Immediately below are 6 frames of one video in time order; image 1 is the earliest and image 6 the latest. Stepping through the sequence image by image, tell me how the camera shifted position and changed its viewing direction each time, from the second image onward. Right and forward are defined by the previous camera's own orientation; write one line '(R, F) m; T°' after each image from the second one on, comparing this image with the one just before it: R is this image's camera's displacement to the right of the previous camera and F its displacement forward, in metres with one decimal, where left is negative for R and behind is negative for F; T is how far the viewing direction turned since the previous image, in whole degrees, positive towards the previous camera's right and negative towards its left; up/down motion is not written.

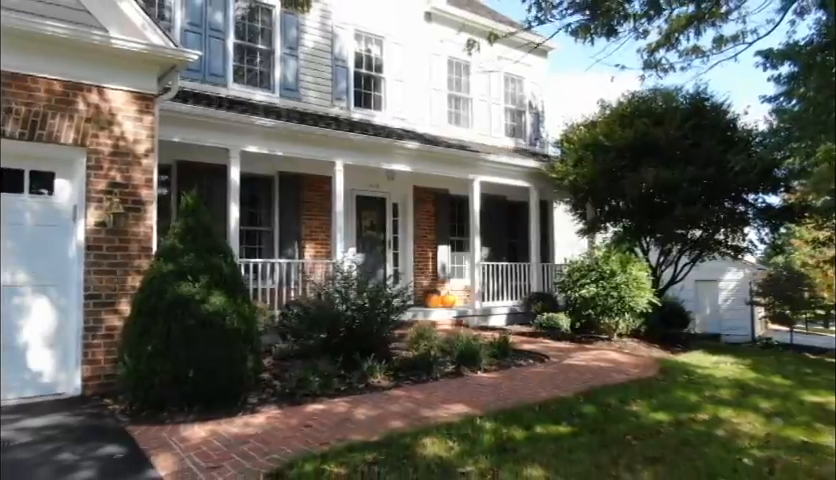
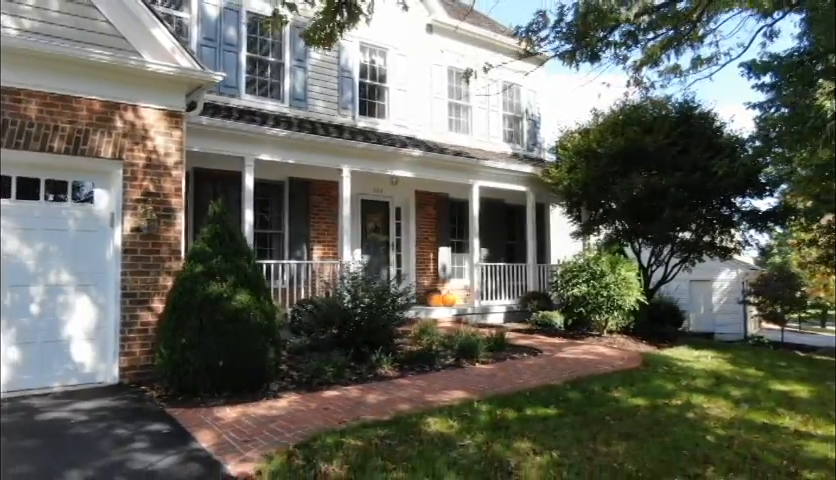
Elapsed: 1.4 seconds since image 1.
(0.0, -0.6) m; 0°
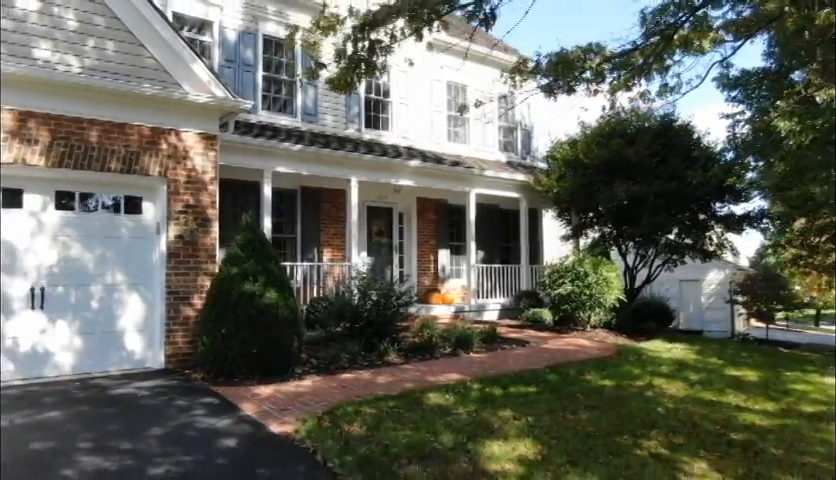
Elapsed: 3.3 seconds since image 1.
(0.0, -1.1) m; 0°
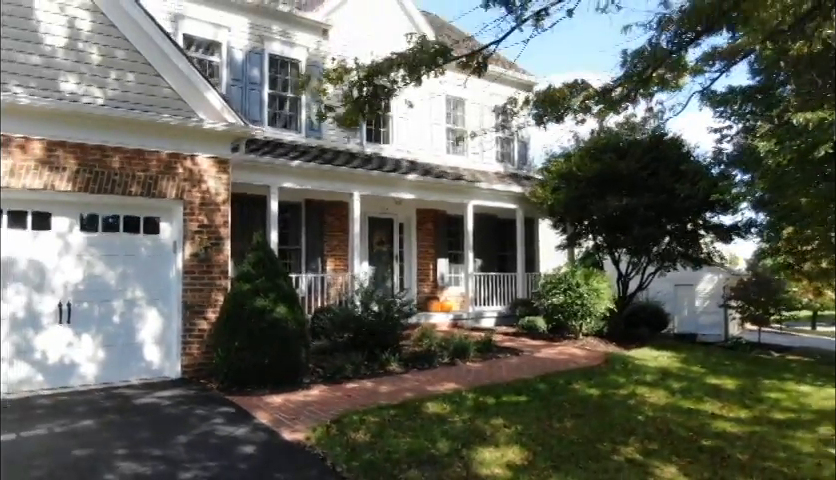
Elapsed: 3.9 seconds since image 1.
(0.0, -0.5) m; 0°
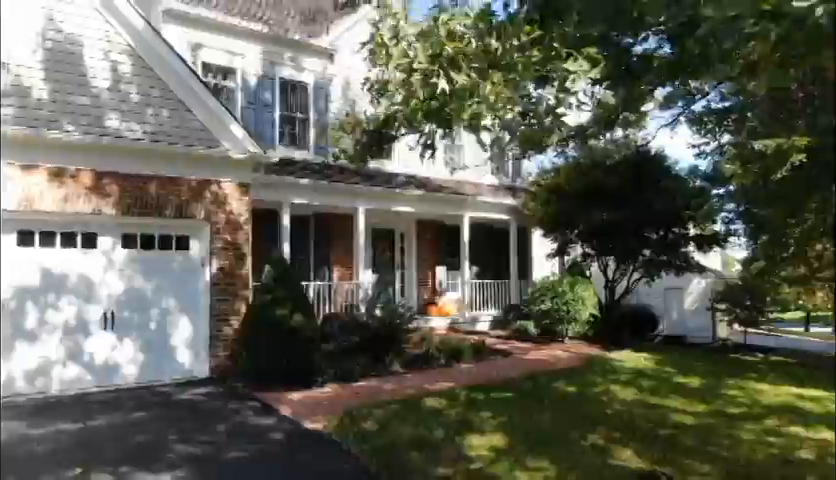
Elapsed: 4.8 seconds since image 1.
(0.0, -1.1) m; 0°
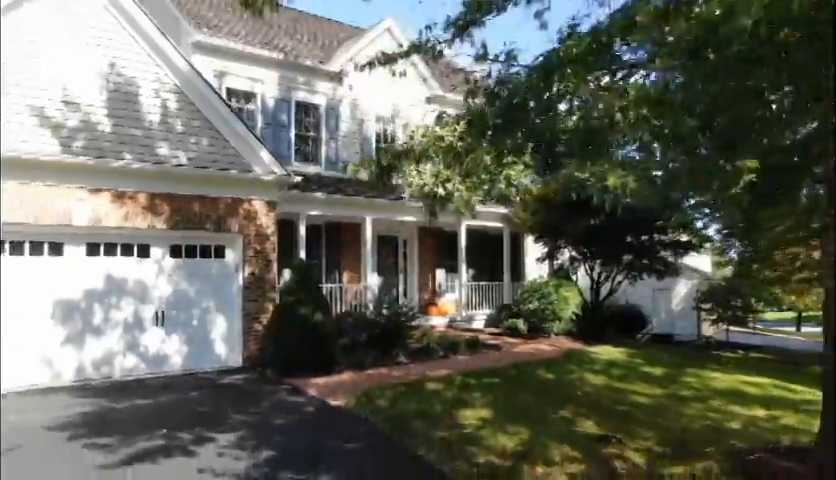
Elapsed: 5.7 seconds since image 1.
(0.0, -1.6) m; 0°
